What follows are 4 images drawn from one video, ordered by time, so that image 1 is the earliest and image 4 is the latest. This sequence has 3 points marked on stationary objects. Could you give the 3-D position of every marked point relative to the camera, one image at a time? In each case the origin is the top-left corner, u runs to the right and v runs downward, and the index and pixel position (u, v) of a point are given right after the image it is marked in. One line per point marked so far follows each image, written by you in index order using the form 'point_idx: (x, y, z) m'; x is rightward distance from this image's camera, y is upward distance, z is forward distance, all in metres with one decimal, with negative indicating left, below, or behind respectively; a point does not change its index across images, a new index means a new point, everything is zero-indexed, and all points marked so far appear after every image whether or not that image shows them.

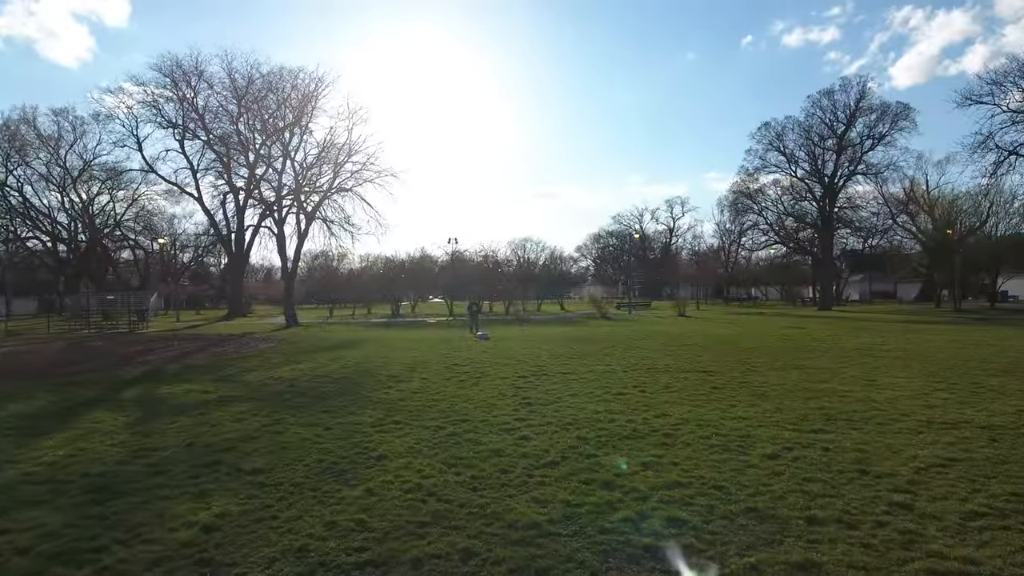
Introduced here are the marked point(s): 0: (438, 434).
0: (-1.0, -1.9, +9.1) m
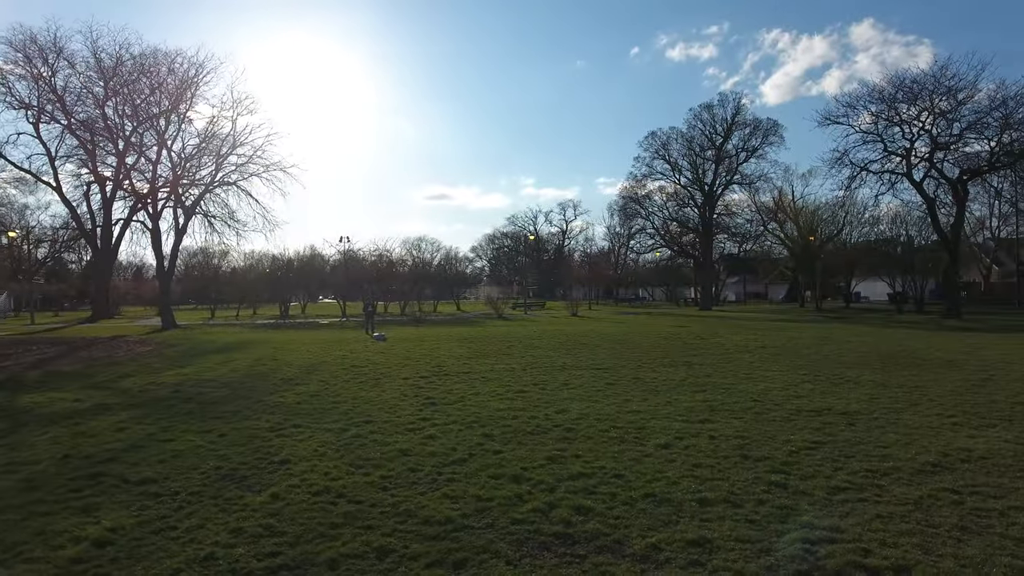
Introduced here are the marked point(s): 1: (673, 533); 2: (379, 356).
0: (-2.2, -1.9, +9.0) m
1: (+1.3, -2.1, +5.8) m
2: (-3.4, -1.8, +17.6) m
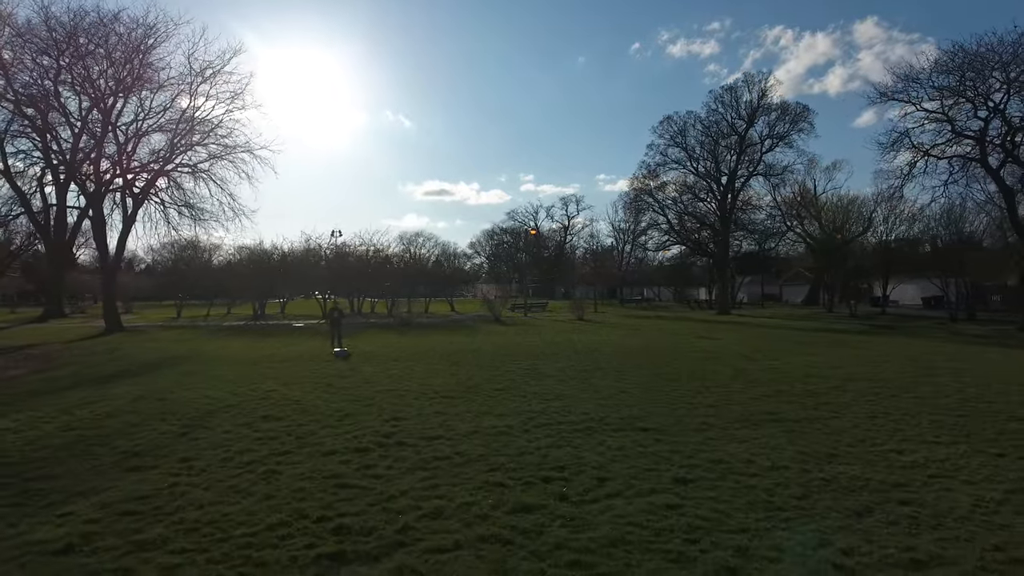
0: (-2.3, -2.1, +4.4) m
1: (+1.3, -2.3, +1.2) m
2: (-3.4, -1.9, +13.0) m
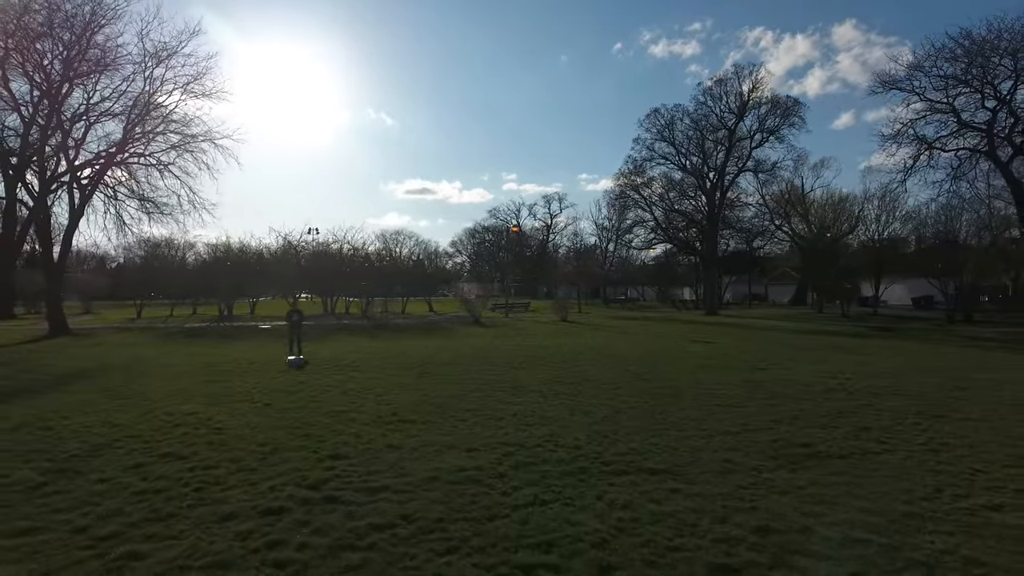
0: (-2.4, -2.1, +2.4) m
1: (+1.2, -2.3, -0.6) m
2: (-3.8, -1.9, +11.1) m
